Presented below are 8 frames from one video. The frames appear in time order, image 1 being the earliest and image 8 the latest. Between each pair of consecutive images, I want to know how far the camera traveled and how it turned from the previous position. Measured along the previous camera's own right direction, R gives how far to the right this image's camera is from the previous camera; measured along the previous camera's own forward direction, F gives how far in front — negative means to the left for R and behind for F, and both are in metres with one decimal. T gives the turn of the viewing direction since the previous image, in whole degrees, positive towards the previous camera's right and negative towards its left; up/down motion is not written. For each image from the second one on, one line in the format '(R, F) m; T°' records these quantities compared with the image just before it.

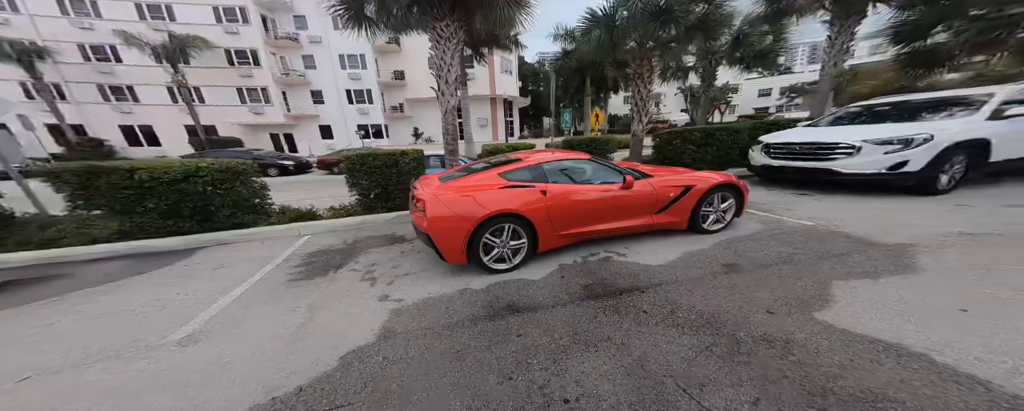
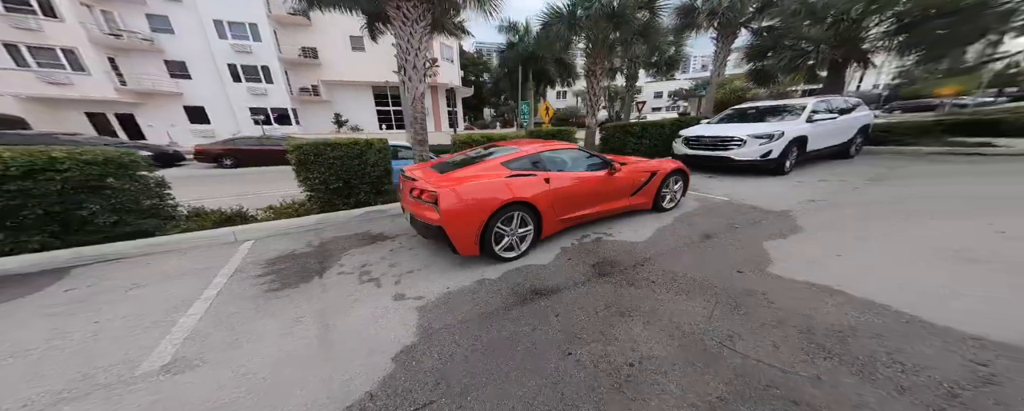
(-0.7, 0.0) m; +13°
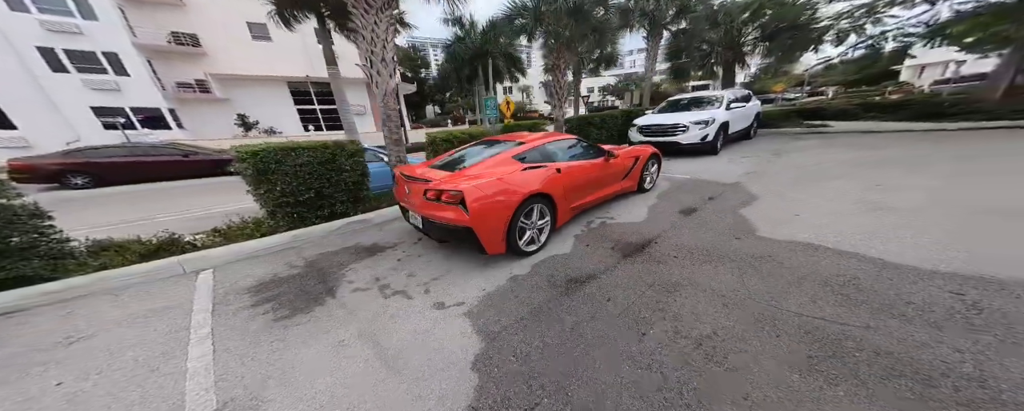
(-0.7, +0.1) m; +10°
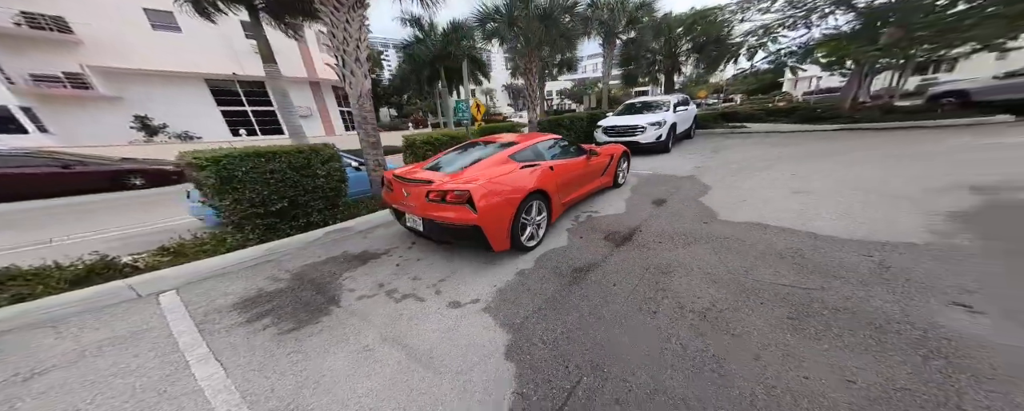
(-0.4, -0.1) m; +8°
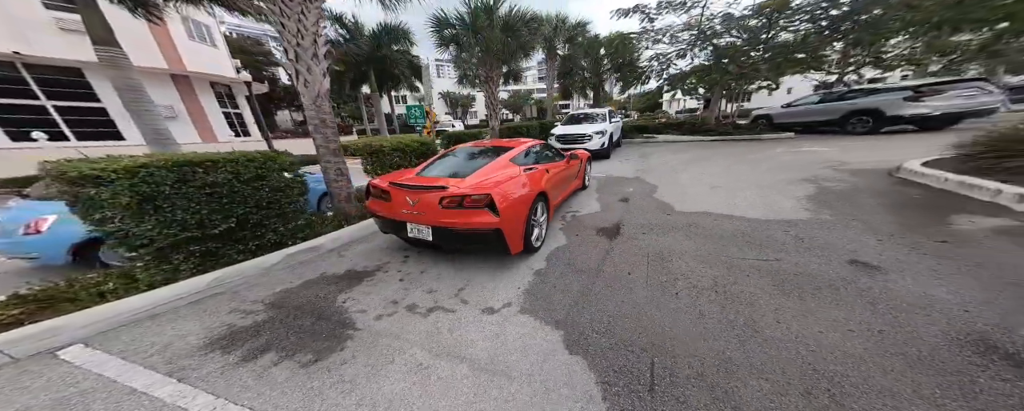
(-0.7, +0.1) m; +13°
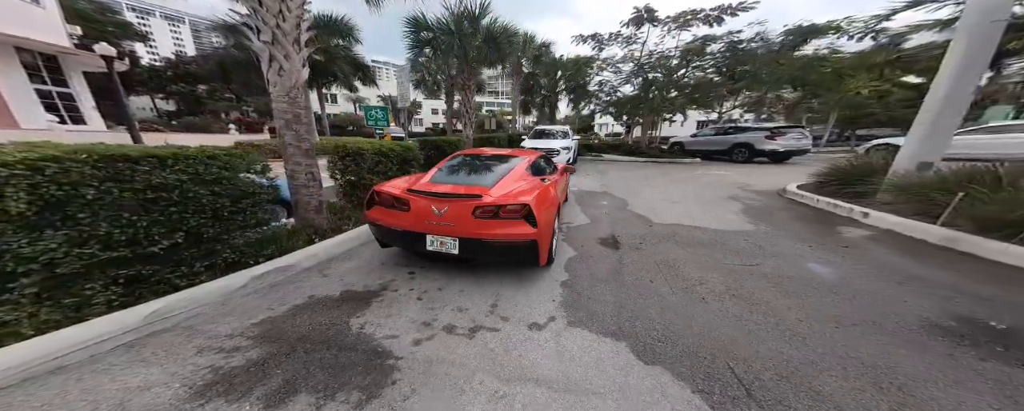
(-0.8, +0.2) m; +11°
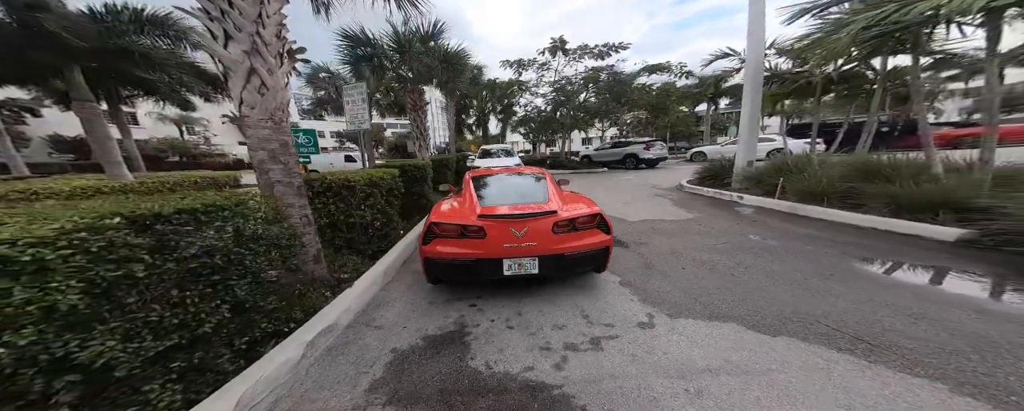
(-1.2, +0.2) m; +16°
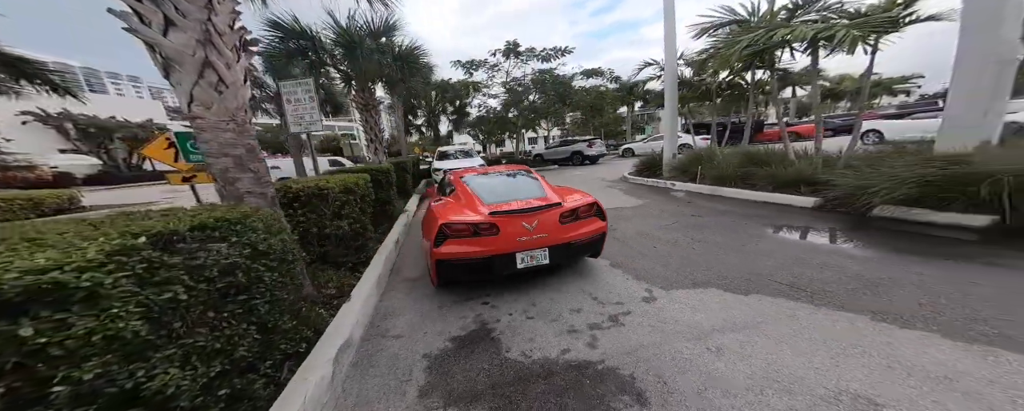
(-0.5, 0.0) m; +10°
